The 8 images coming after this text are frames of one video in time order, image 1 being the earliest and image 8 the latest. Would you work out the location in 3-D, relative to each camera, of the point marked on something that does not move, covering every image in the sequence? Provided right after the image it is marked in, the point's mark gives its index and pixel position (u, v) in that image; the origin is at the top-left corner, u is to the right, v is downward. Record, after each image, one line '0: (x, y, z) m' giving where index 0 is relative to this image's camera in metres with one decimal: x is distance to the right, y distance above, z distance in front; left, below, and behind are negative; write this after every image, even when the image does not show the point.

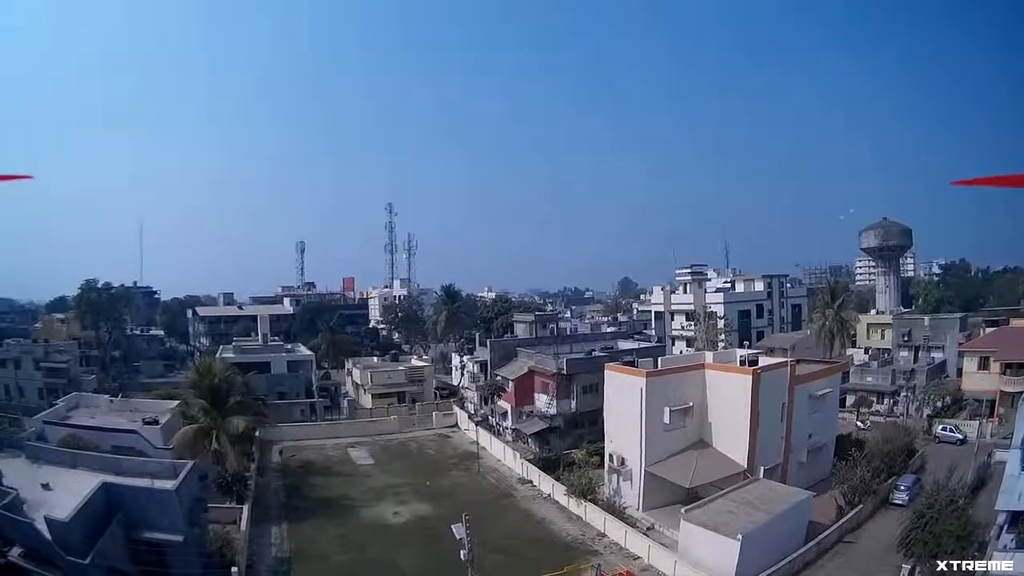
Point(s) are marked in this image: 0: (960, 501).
0: (+10.9, -5.4, +15.7) m
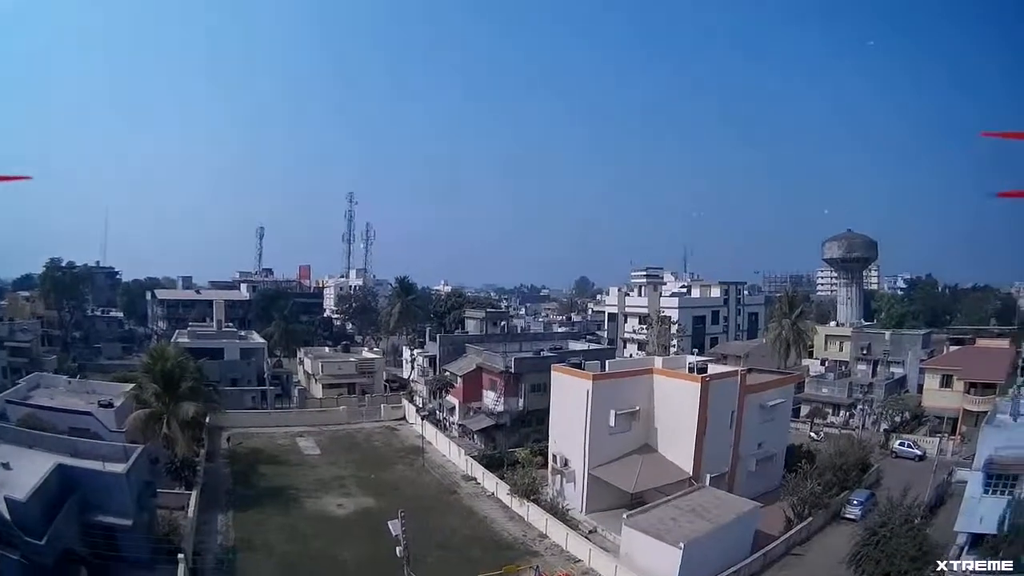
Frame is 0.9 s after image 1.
0: (+9.8, -5.7, +15.7) m
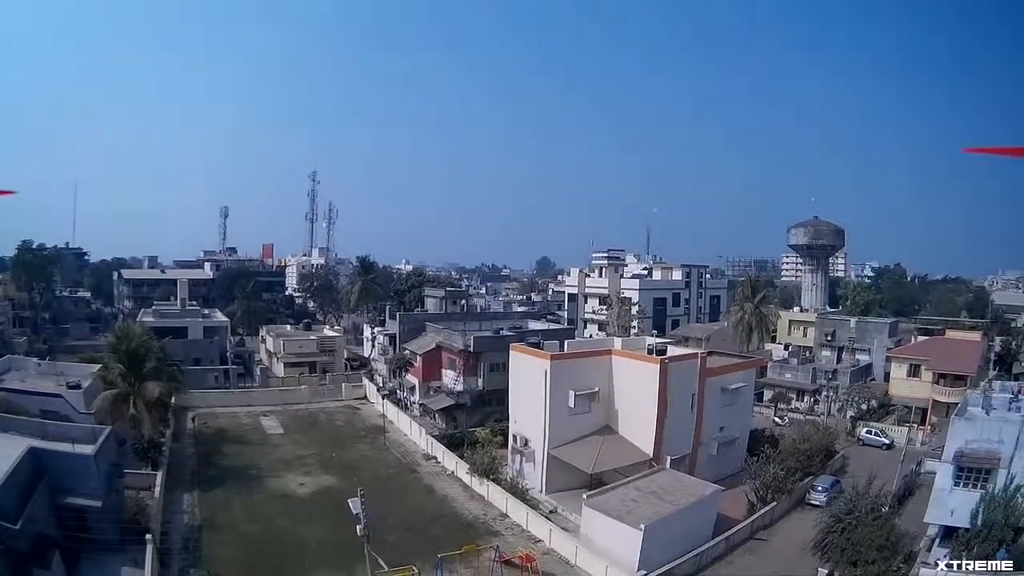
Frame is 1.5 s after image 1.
0: (+9.1, -5.5, +15.8) m
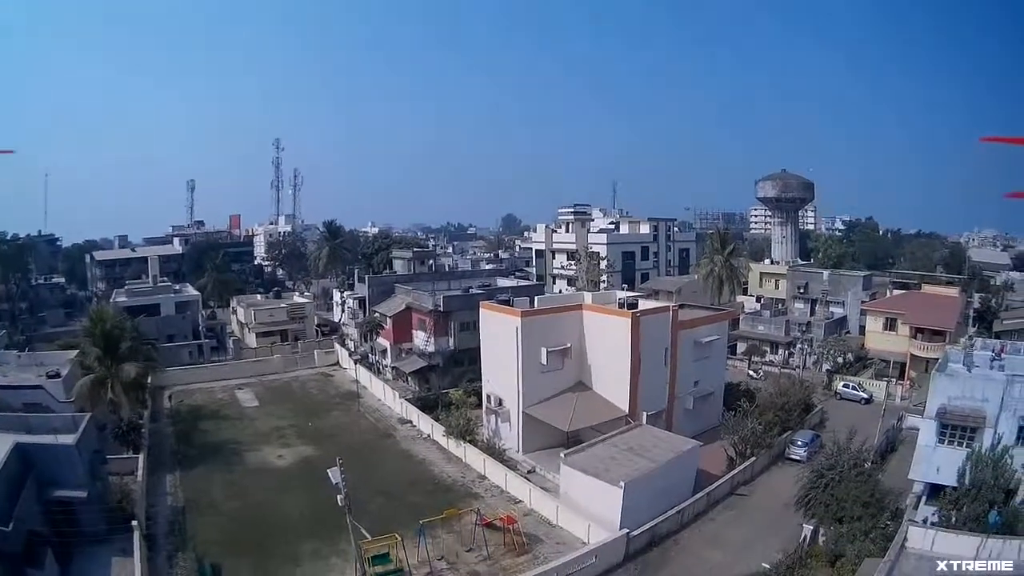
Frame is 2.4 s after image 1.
0: (+8.8, -4.5, +16.0) m
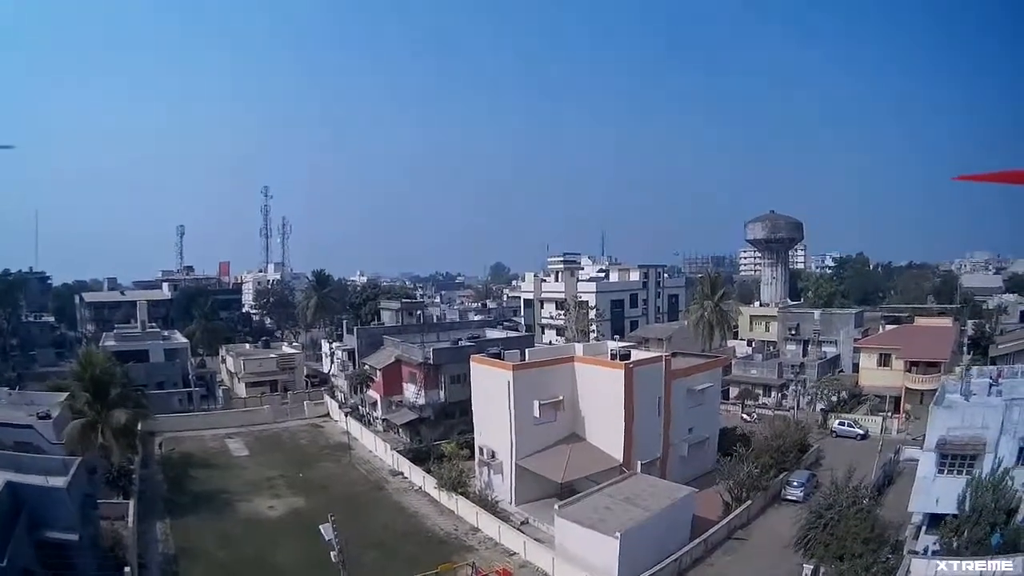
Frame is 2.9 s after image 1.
0: (+8.7, -5.3, +15.9) m
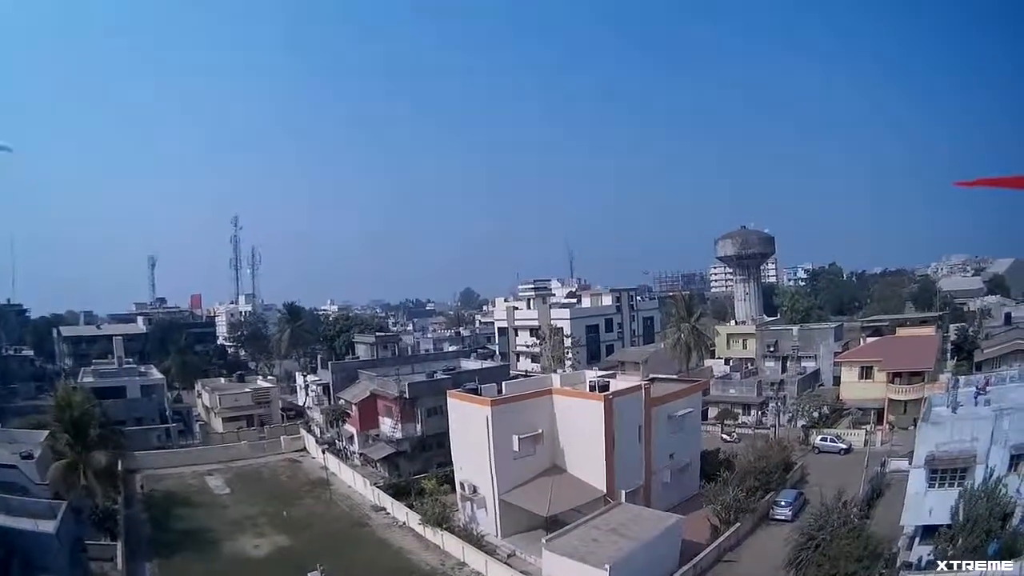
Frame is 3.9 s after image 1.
0: (+8.4, -5.7, +15.9) m
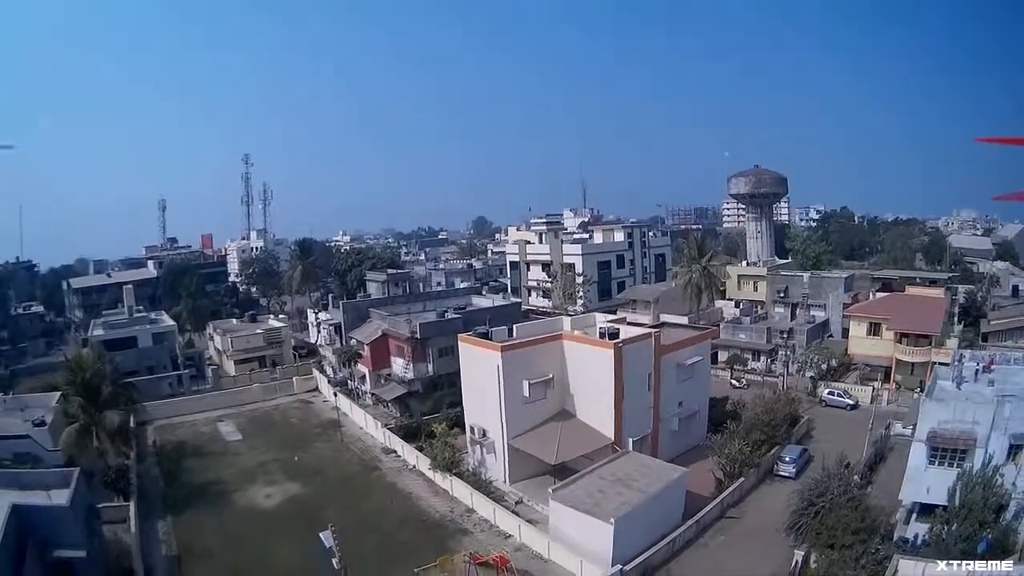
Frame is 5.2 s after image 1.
0: (+8.5, -4.6, +15.9) m
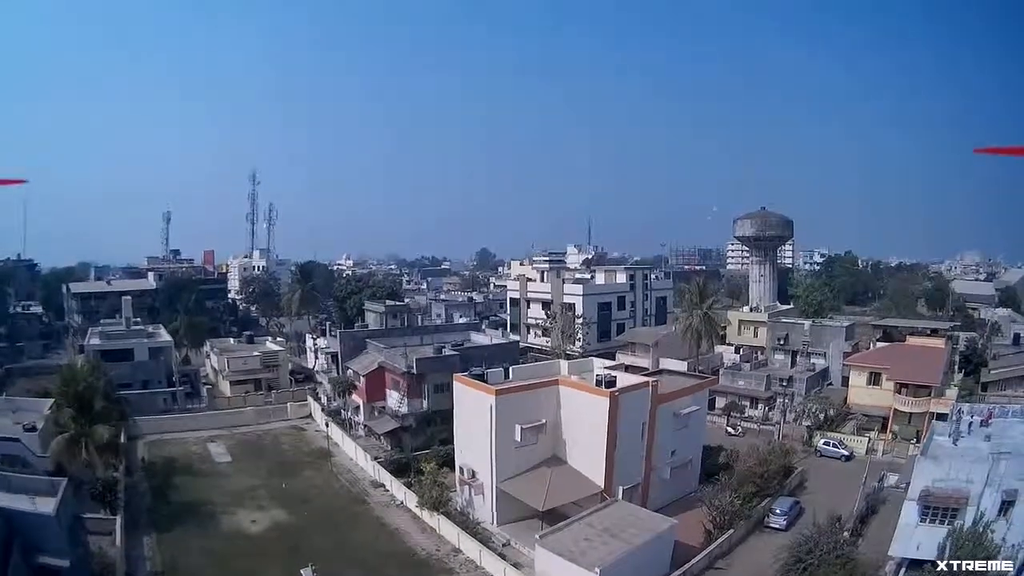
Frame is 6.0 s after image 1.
0: (+8.3, -5.8, +15.7) m
